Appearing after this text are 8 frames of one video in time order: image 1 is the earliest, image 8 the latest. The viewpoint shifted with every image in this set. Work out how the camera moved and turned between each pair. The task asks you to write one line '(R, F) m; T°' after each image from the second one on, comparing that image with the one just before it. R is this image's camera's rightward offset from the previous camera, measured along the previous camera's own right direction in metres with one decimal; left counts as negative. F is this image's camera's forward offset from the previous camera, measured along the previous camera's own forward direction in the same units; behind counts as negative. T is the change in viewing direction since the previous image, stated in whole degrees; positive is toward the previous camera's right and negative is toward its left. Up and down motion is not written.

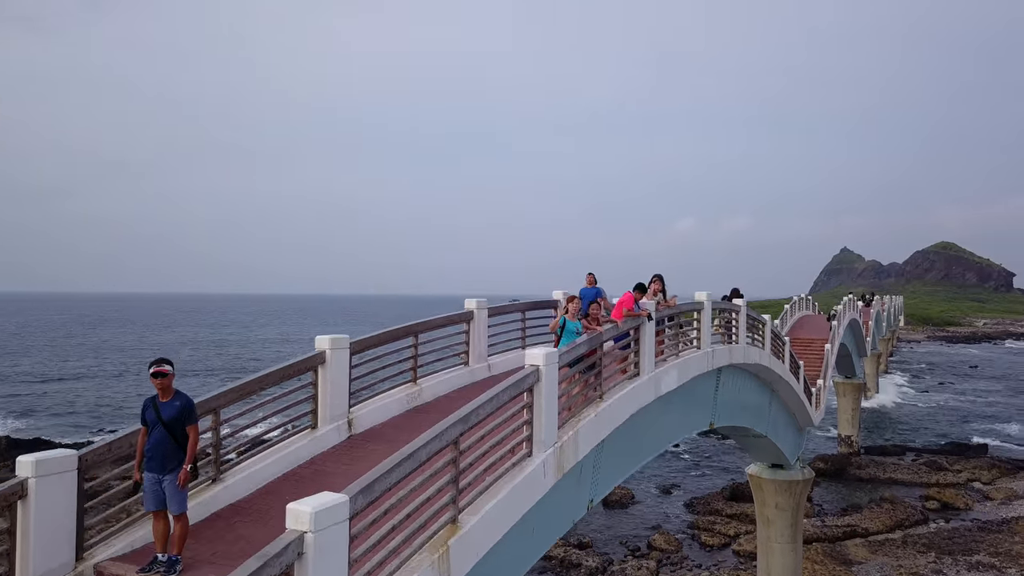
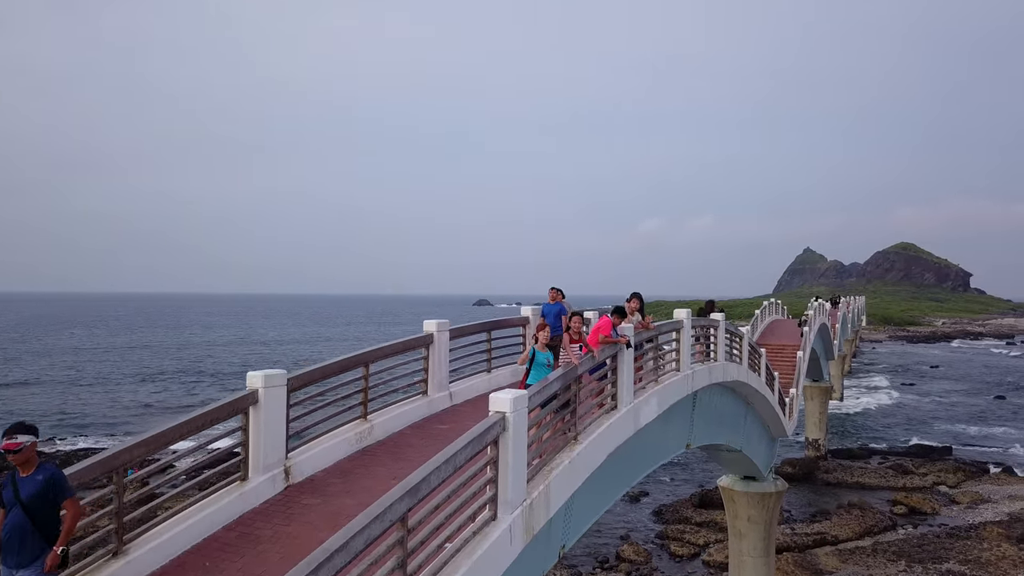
(0.0, +0.7) m; +3°
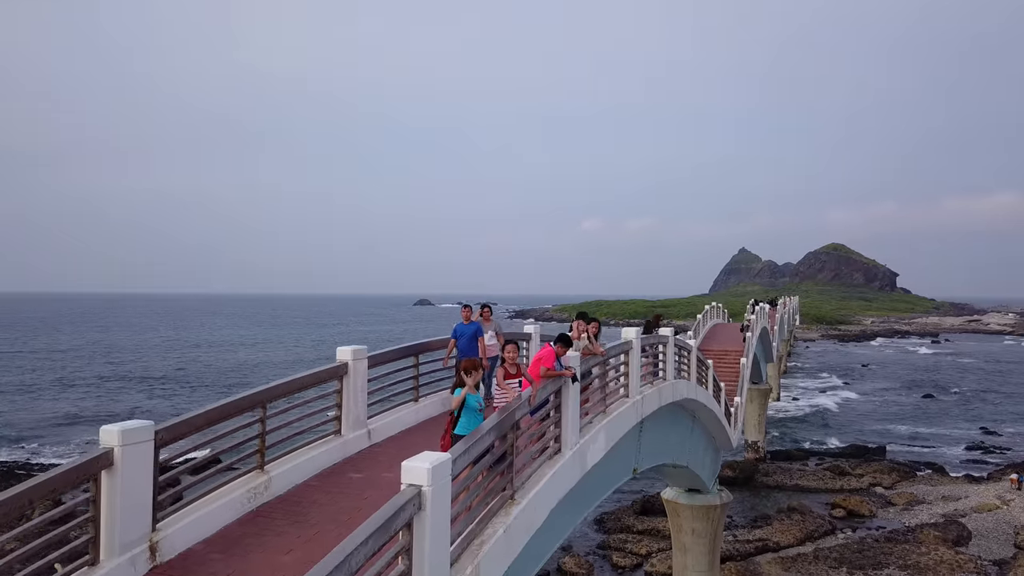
(+0.1, +0.9) m; +5°
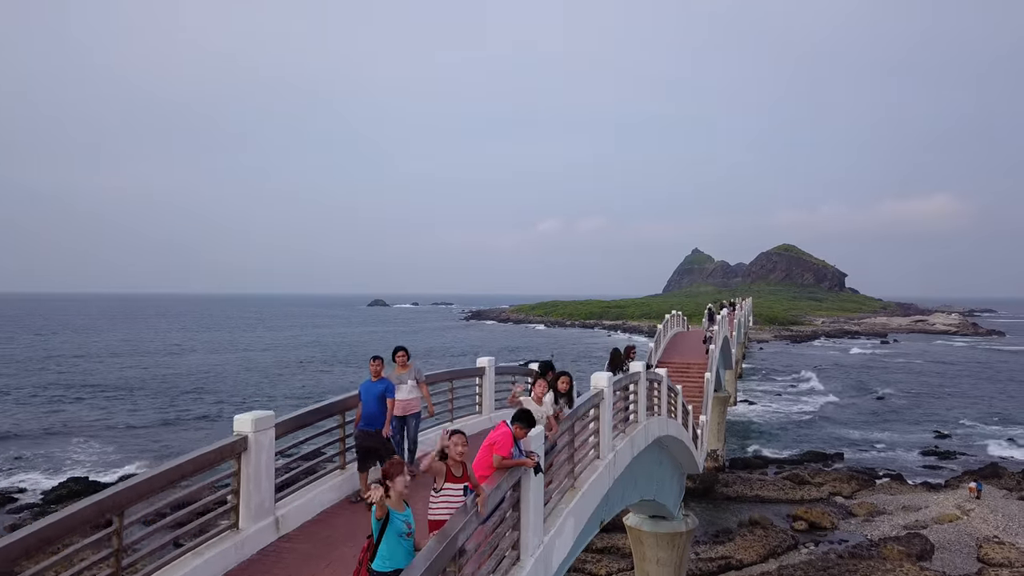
(+0.1, +1.2) m; +4°
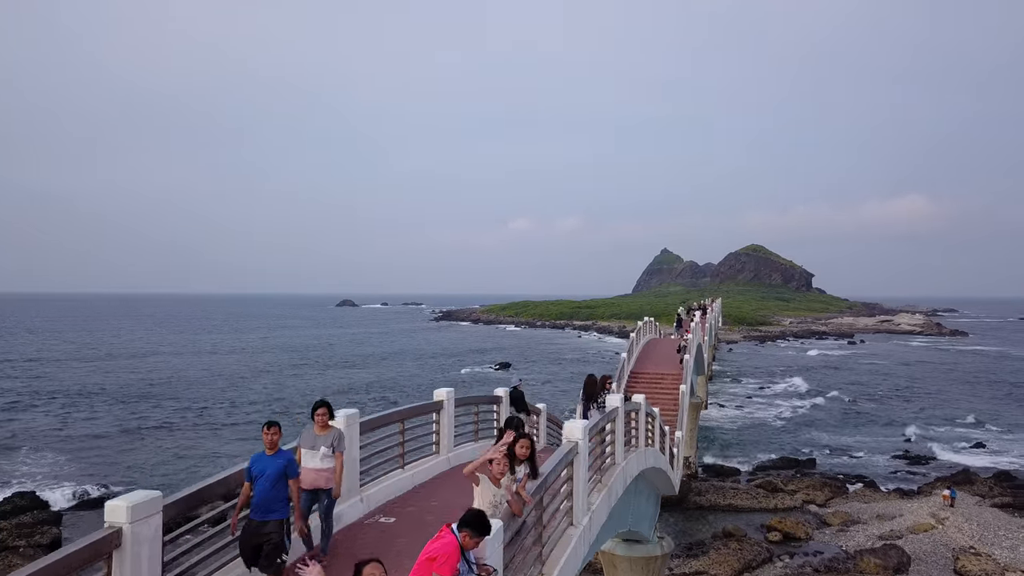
(+0.1, +0.9) m; +3°
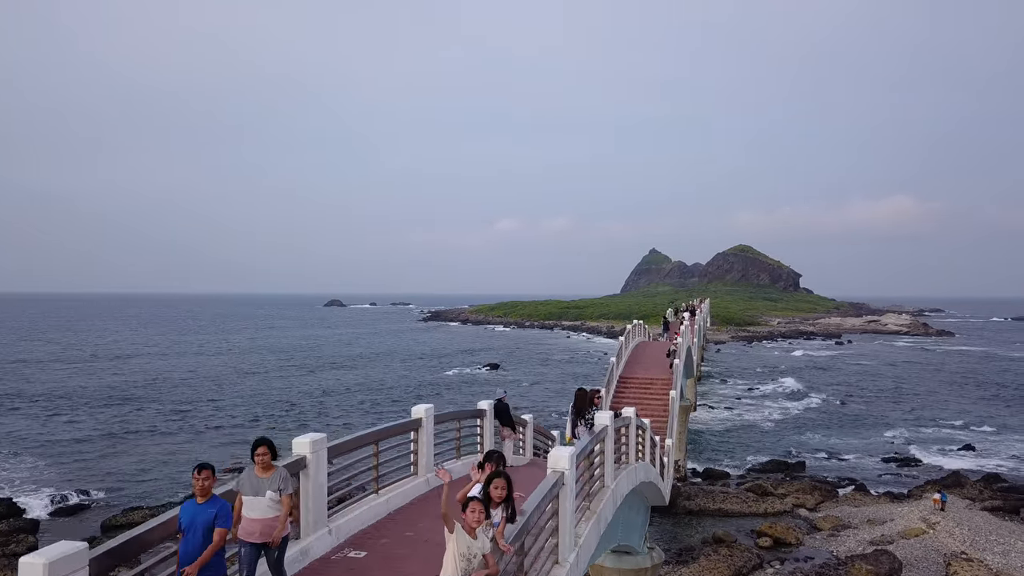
(+0.1, +0.4) m; +1°
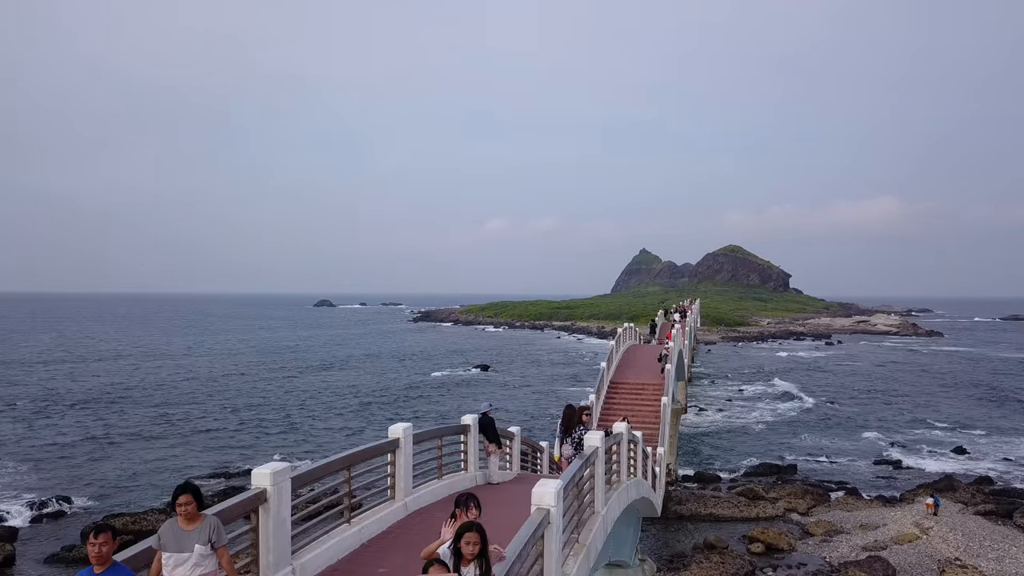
(+0.1, +0.4) m; +1°
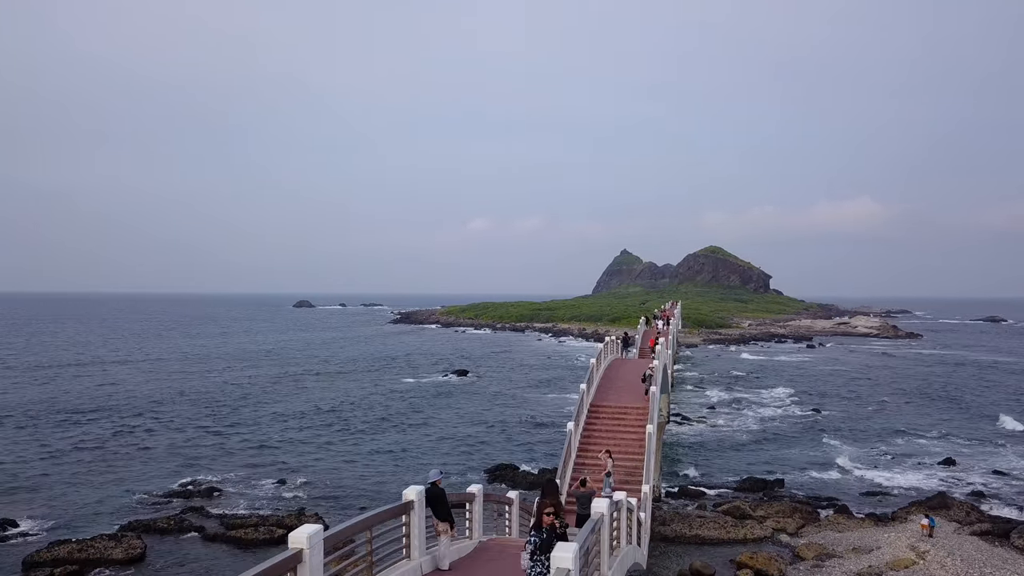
(+0.3, +1.4) m; +2°
